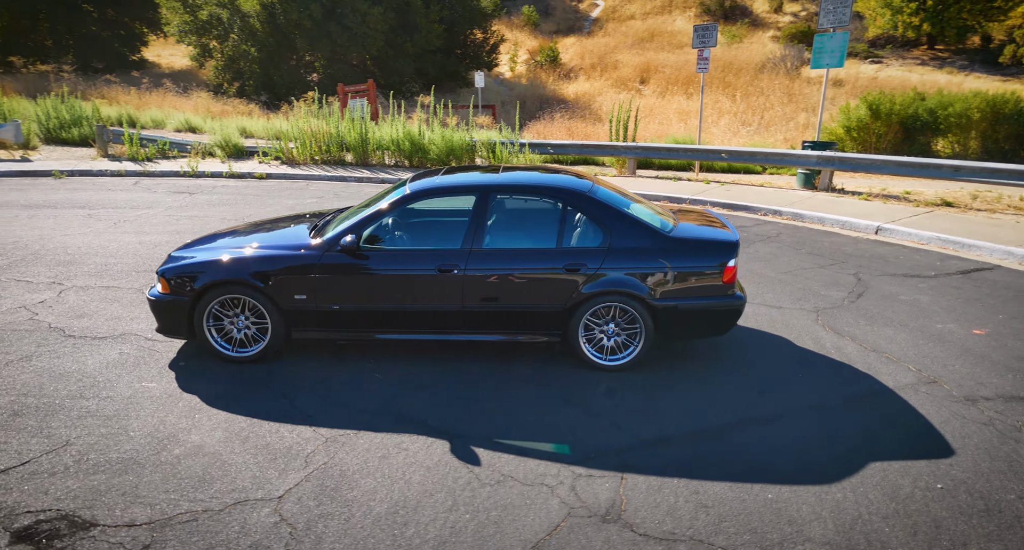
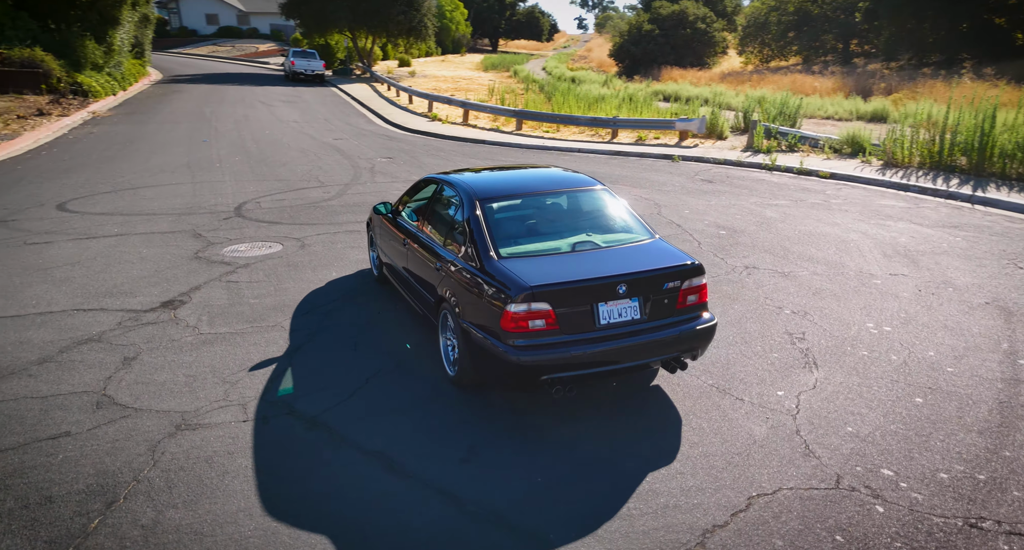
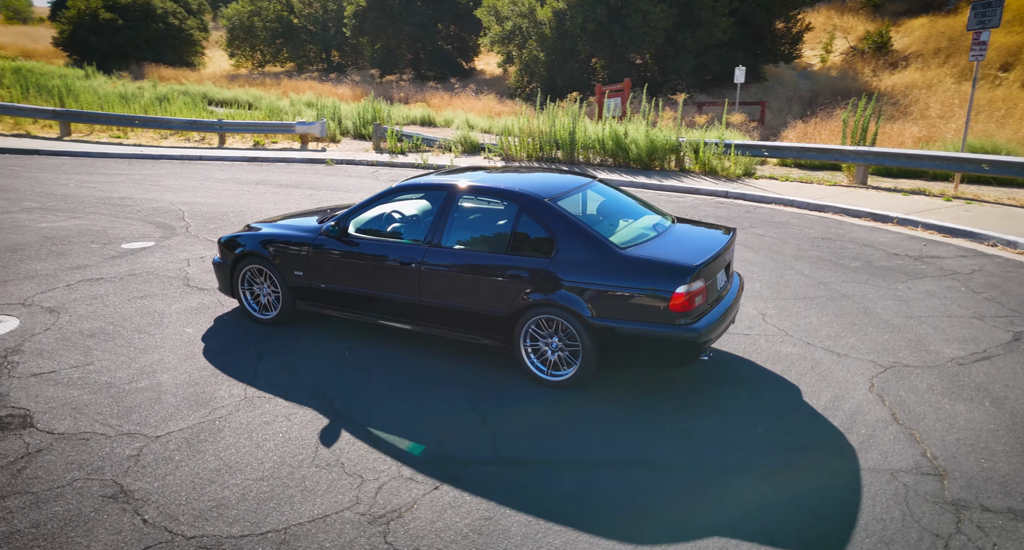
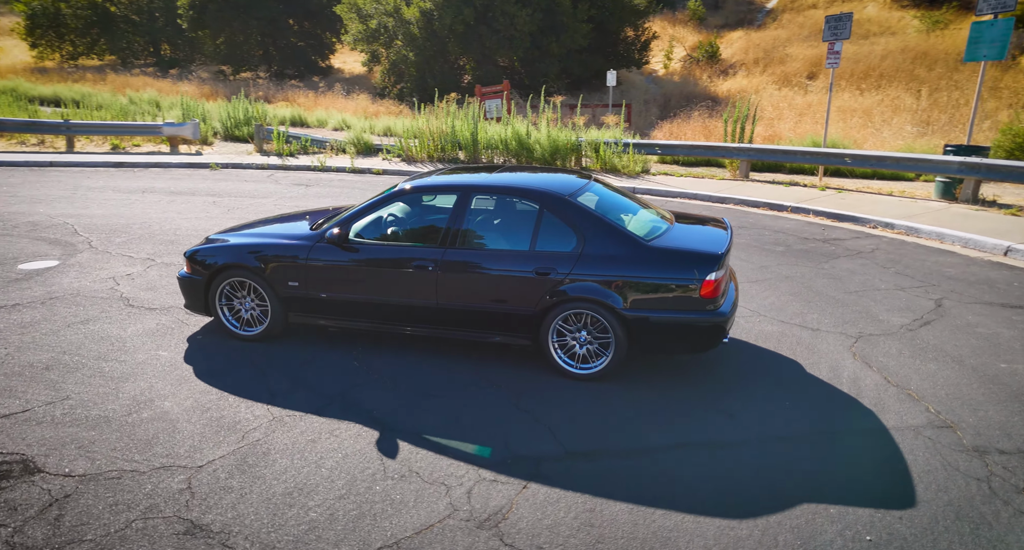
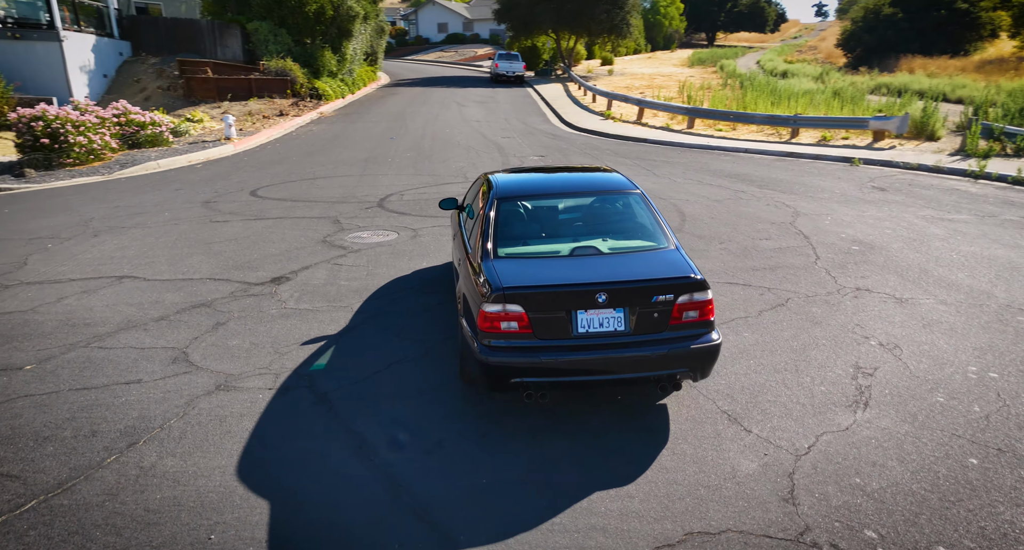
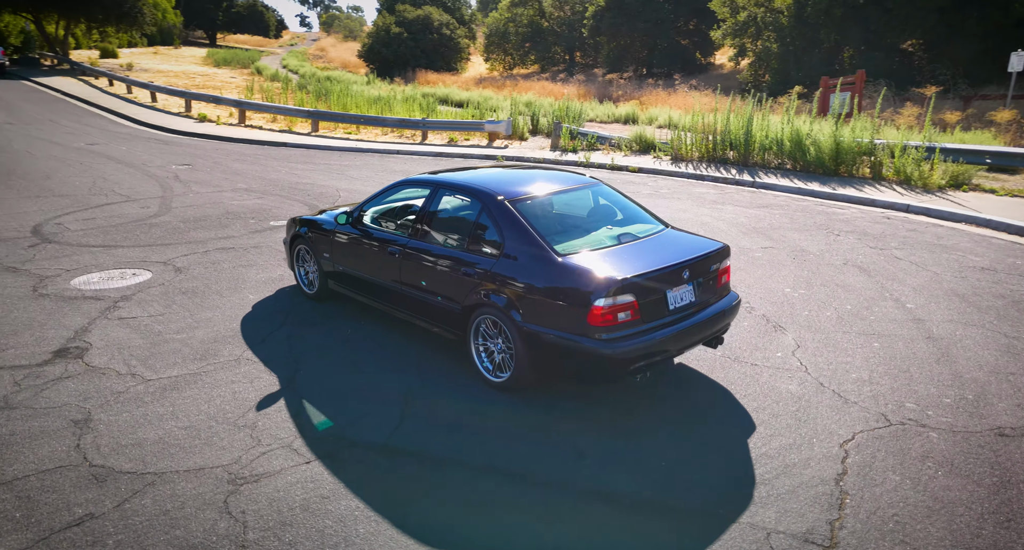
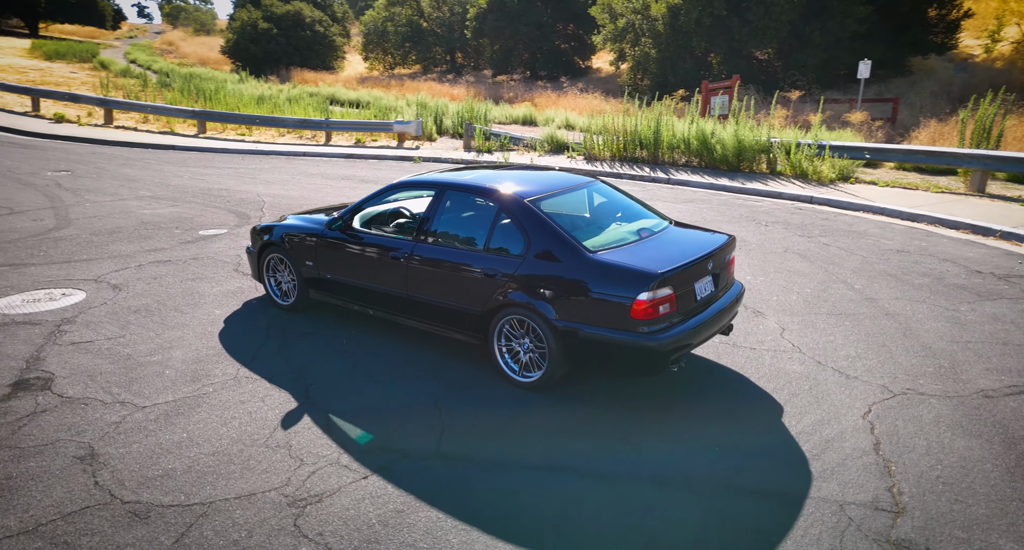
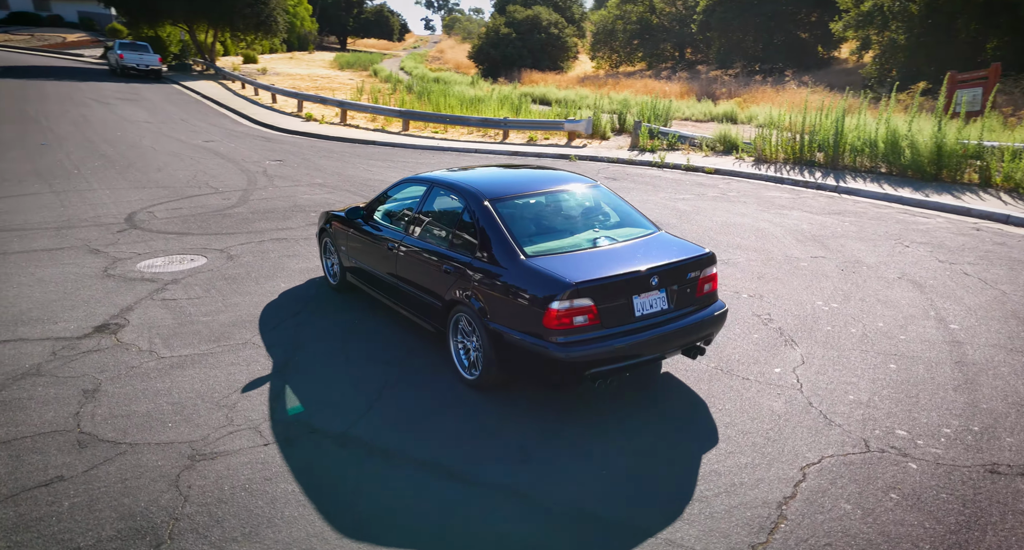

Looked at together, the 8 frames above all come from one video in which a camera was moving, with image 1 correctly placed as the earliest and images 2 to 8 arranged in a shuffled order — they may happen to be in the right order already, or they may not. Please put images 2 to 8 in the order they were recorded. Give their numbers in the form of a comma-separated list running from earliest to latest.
4, 3, 7, 6, 8, 2, 5
